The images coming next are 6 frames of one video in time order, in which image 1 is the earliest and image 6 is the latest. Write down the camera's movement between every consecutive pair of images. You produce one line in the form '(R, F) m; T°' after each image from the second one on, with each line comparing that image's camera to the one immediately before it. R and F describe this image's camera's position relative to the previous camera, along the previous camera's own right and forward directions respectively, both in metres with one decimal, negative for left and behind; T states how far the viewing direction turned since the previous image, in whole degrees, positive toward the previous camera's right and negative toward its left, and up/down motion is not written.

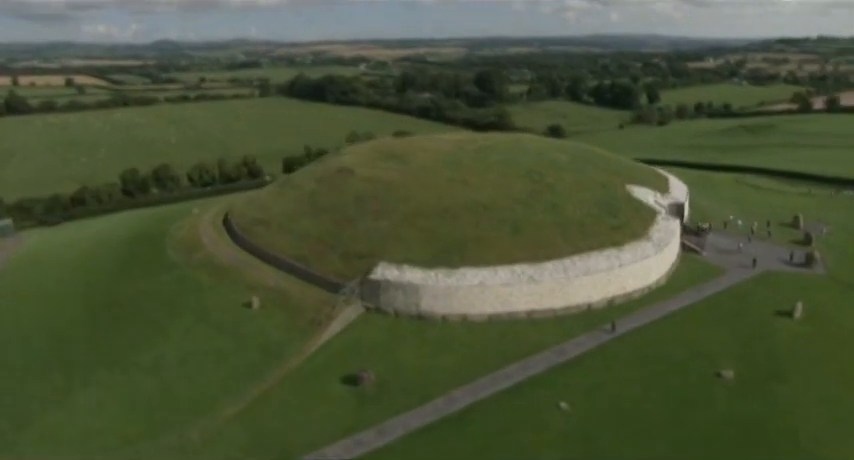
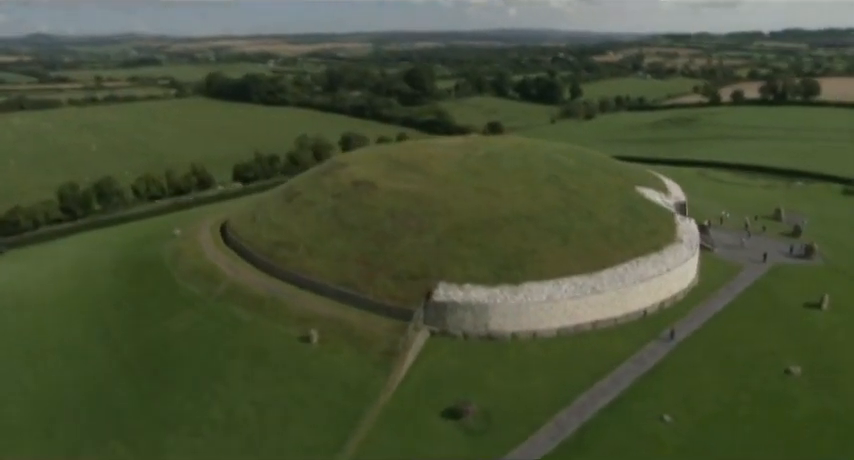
(-8.0, +2.0) m; +9°
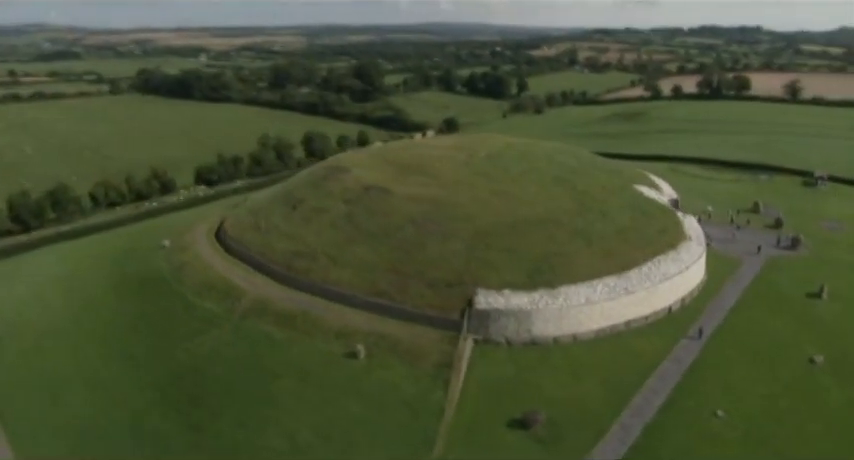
(-5.3, +0.9) m; +6°
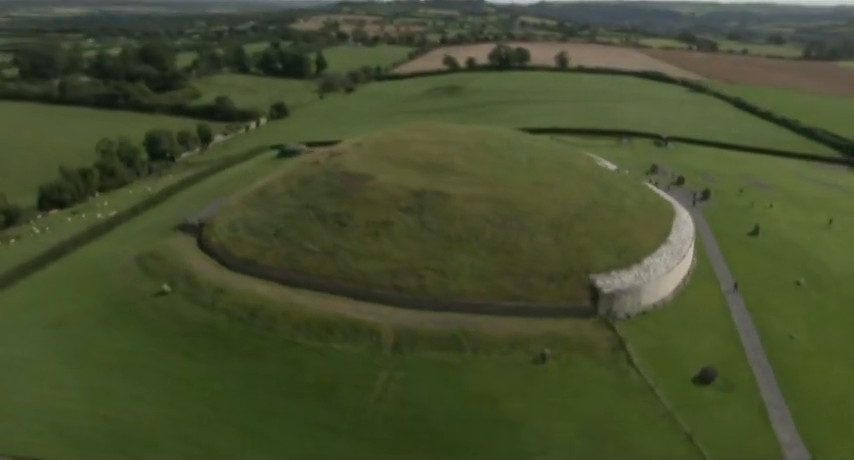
(-19.2, +3.8) m; +23°
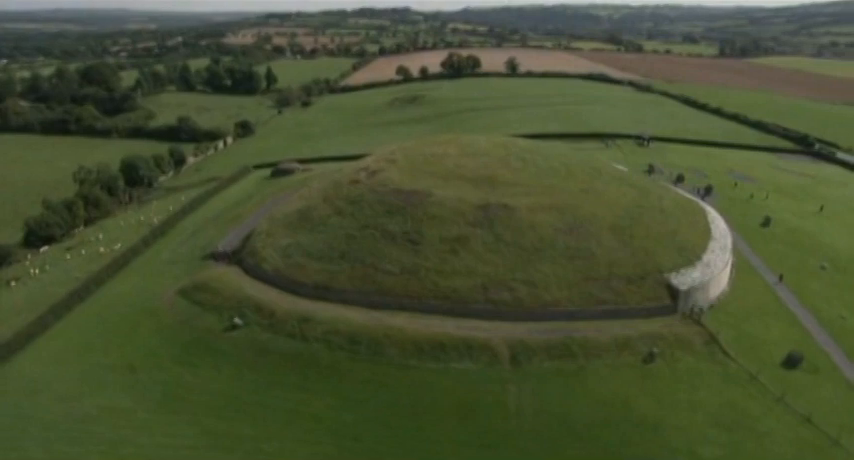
(-8.8, 0.0) m; +6°
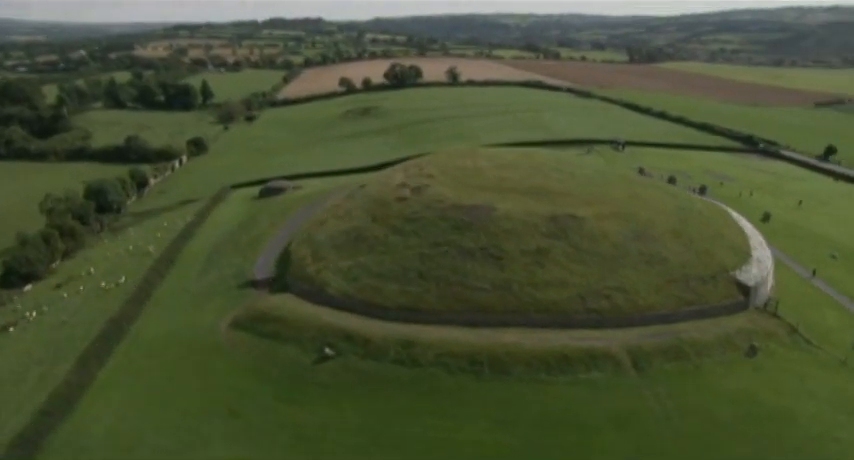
(-10.6, +0.8) m; +8°
